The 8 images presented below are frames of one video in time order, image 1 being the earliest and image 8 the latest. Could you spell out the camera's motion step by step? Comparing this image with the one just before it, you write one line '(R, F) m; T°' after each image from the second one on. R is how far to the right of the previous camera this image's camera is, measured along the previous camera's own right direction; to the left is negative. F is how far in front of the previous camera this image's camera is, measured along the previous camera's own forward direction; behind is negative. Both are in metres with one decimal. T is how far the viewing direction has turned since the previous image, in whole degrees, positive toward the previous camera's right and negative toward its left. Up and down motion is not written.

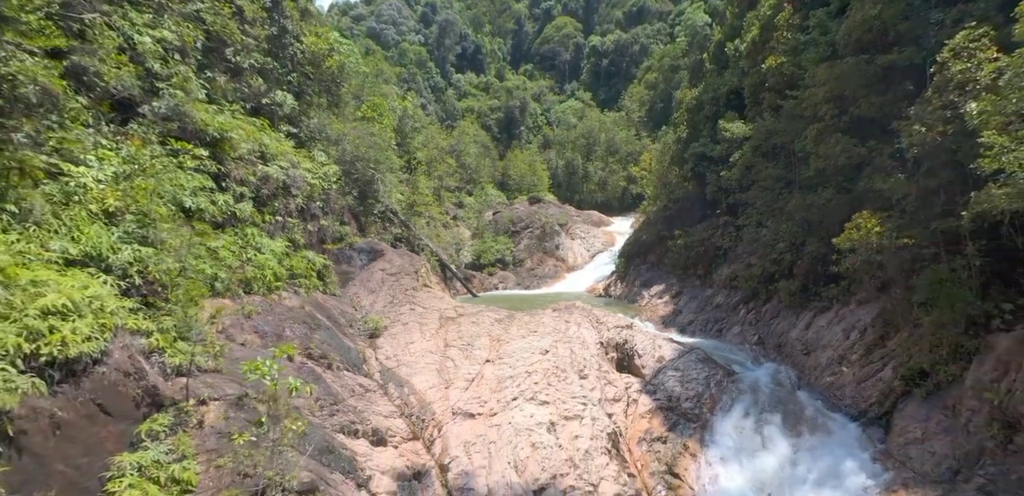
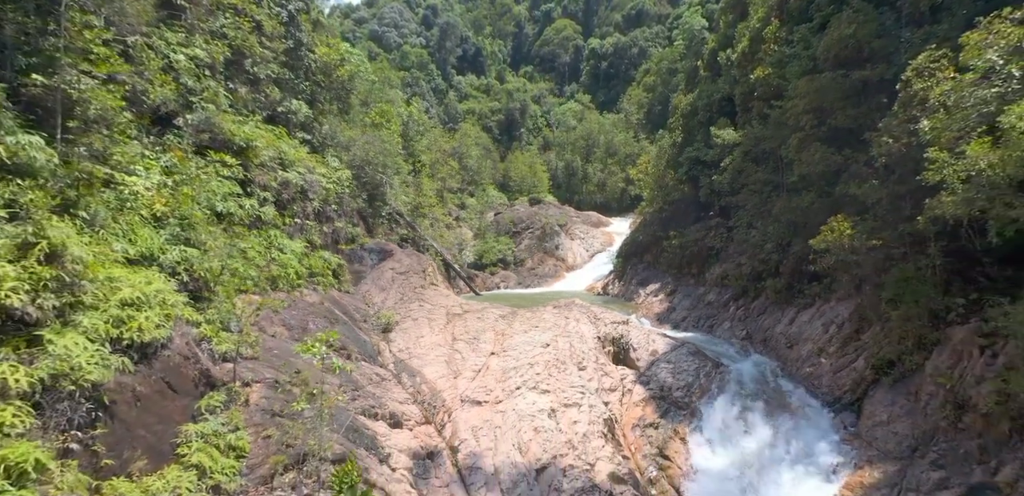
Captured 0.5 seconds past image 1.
(-0.1, -0.8) m; 0°
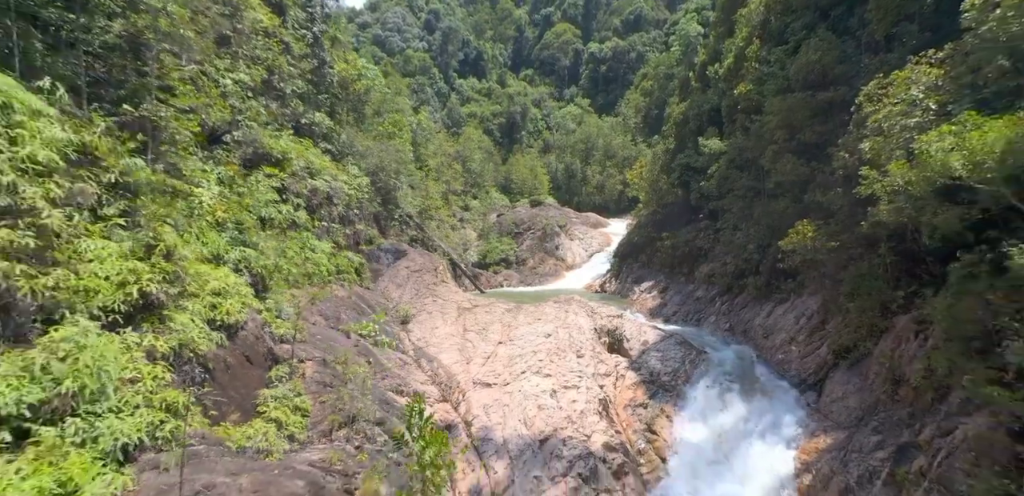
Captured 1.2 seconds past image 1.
(-0.1, -1.4) m; 0°
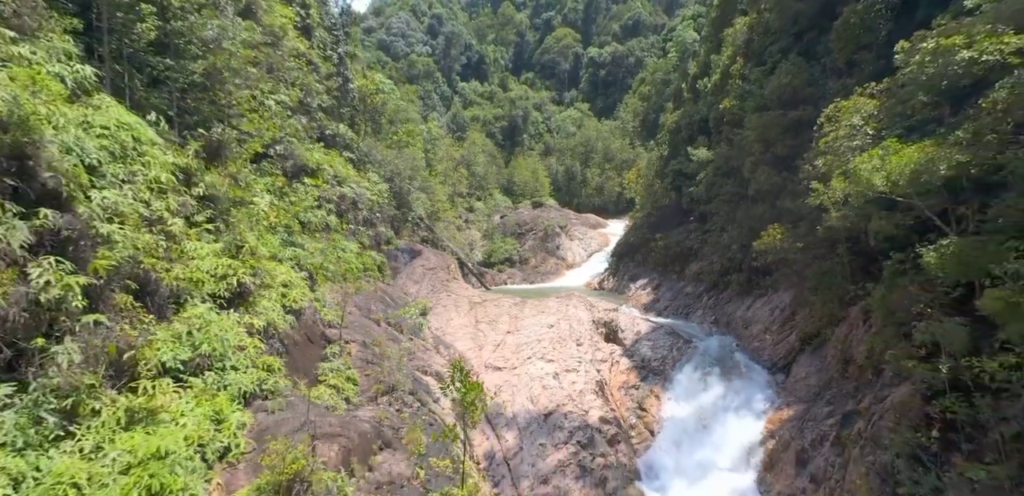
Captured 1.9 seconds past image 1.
(-0.2, -1.6) m; 0°
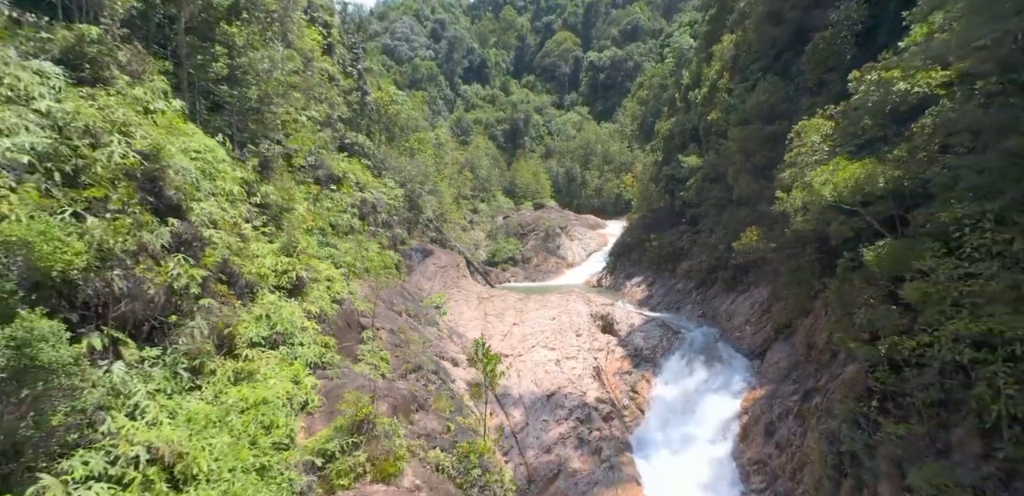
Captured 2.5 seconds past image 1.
(-0.2, -1.5) m; 0°
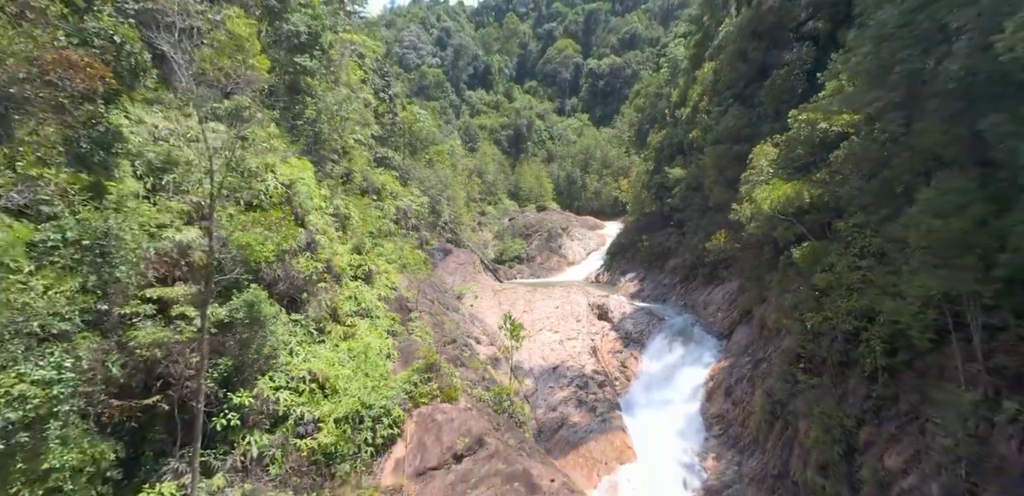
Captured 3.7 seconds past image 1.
(-0.3, -3.0) m; 0°
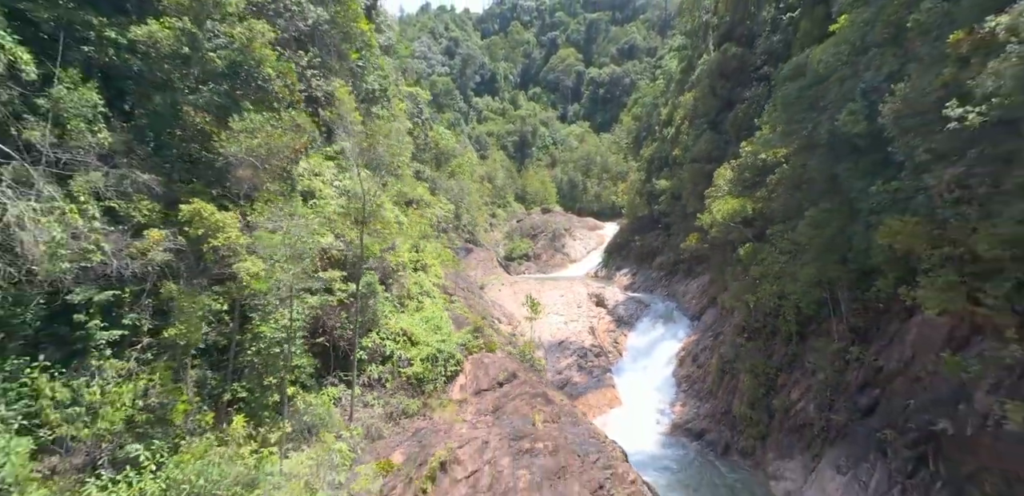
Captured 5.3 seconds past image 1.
(-0.5, -4.2) m; 0°
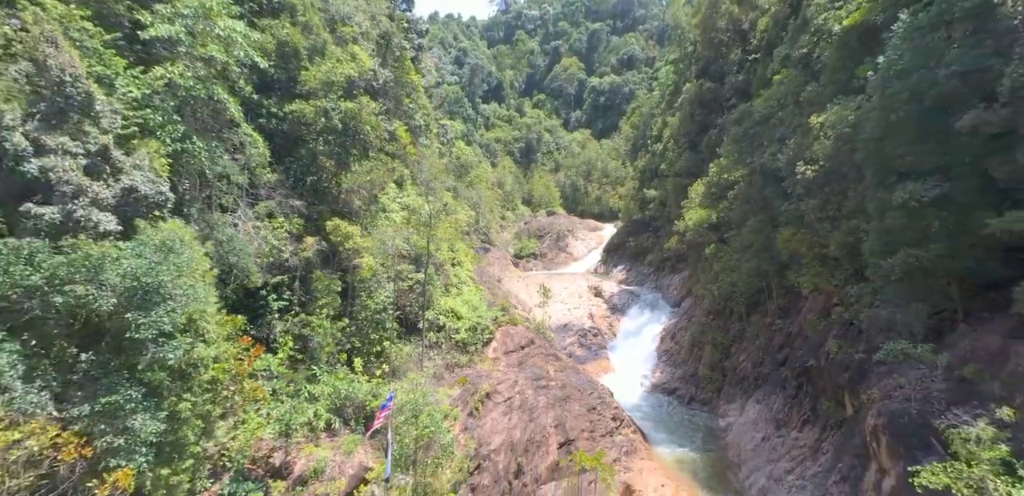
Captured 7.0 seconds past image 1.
(-0.5, -4.4) m; 0°
